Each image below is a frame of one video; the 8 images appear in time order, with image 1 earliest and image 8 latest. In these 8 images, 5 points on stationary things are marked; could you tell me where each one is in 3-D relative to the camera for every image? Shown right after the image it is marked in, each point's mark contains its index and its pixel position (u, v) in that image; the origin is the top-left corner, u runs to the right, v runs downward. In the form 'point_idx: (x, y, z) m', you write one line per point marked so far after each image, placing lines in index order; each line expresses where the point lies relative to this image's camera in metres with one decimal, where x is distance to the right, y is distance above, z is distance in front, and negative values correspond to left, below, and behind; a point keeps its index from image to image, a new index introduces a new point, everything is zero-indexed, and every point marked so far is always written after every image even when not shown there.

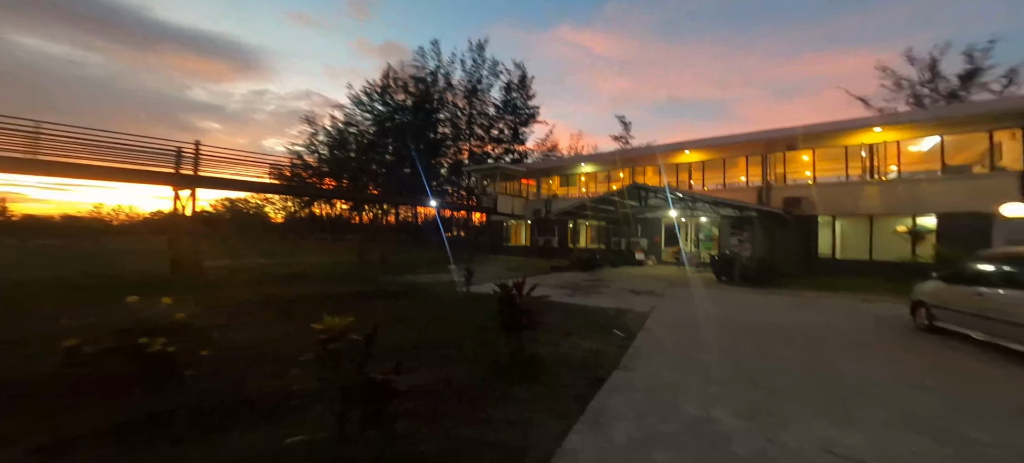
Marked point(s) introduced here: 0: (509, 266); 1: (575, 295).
0: (-0.3, -1.6, +15.7) m
1: (+1.6, -1.7, +9.1) m
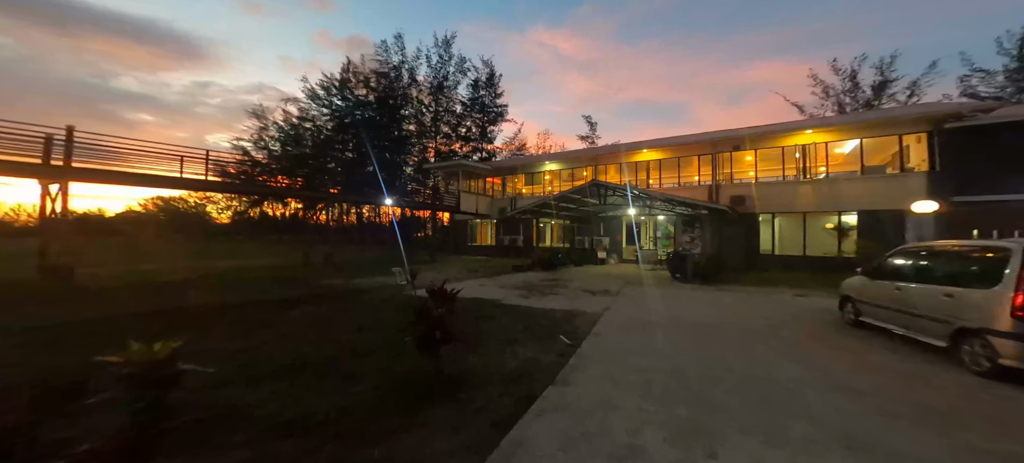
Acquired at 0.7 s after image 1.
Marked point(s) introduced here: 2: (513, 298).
0: (-2.0, -1.6, +15.3) m
1: (+0.4, -1.7, +8.9) m
2: (0.0, -1.7, +8.4) m
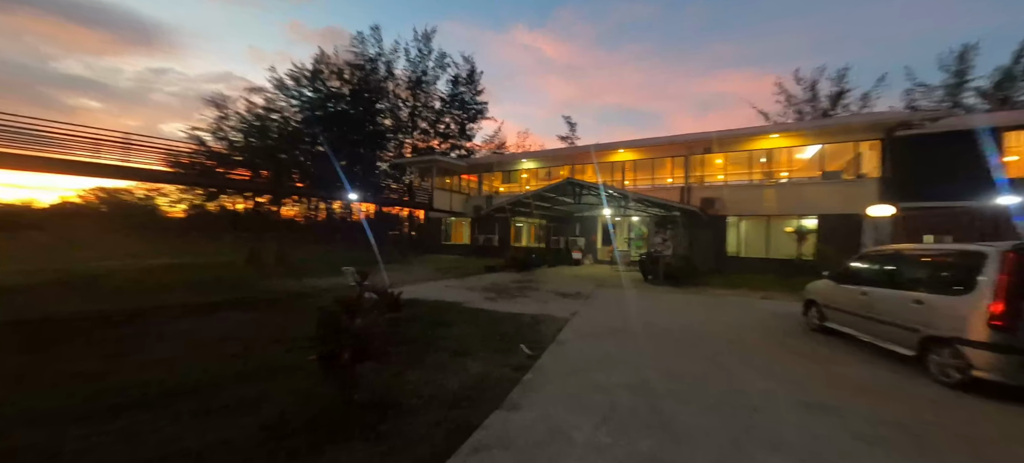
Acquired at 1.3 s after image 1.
0: (-3.2, -1.5, +14.7) m
1: (-0.4, -1.7, +8.5) m
2: (-0.8, -1.7, +8.0) m
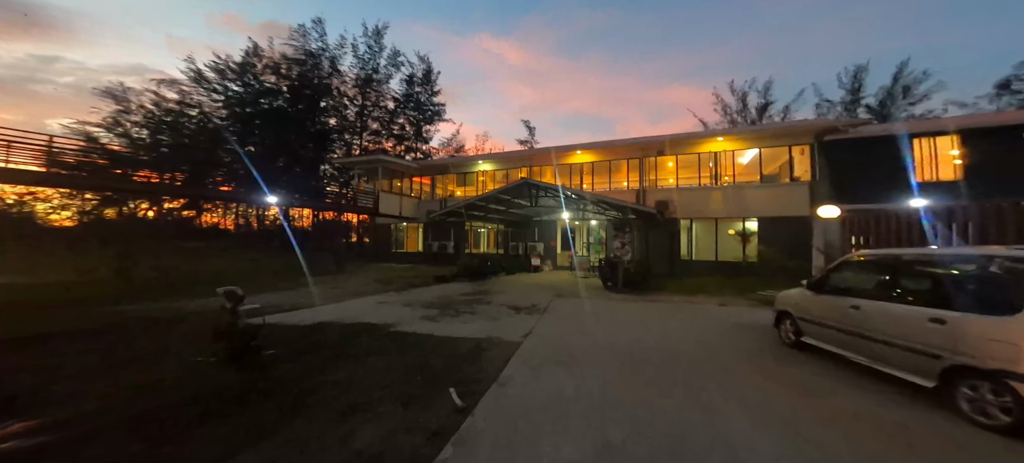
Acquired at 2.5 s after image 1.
0: (-5.1, -1.8, +13.1) m
1: (-1.6, -1.9, +7.2) m
2: (-1.9, -1.8, +6.7) m
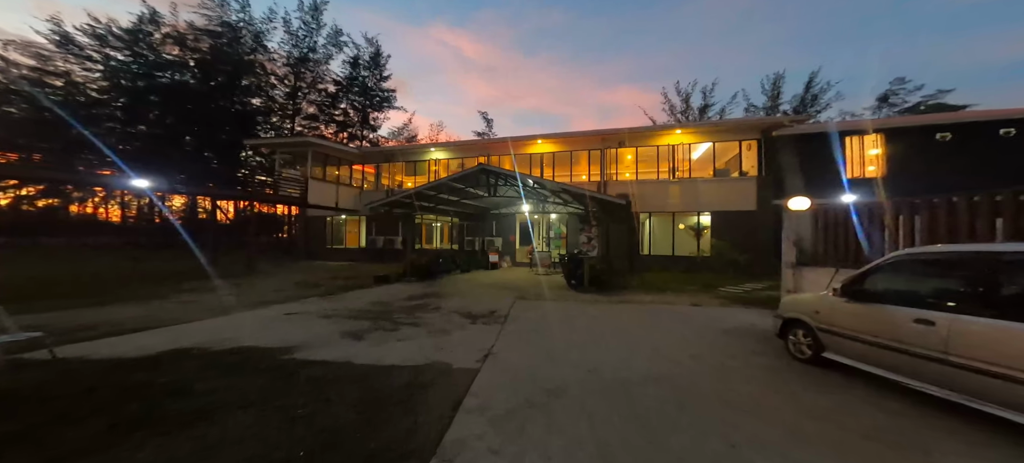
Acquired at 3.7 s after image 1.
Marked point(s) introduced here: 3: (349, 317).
0: (-6.6, -1.6, +10.9) m
1: (-2.4, -1.7, +5.5) m
2: (-2.6, -1.7, +4.9) m
3: (-3.1, -1.6, +6.4) m
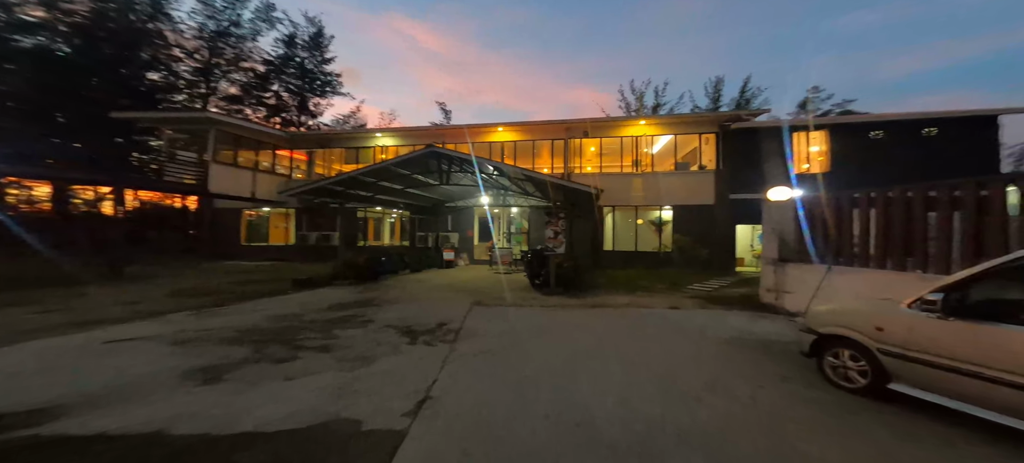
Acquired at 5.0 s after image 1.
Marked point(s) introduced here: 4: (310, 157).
0: (-7.8, -1.5, +8.5) m
1: (-3.0, -1.6, +3.7) m
2: (-3.1, -1.6, +3.1) m
3: (-3.8, -1.5, +4.5) m
4: (-11.4, +4.2, +18.8) m
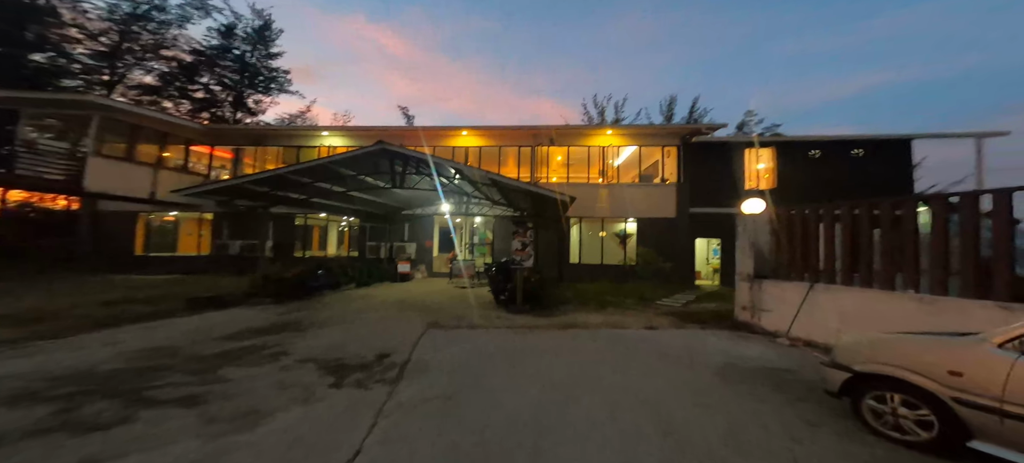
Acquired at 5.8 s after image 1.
0: (-8.6, -1.6, +6.6) m
1: (-3.3, -1.6, +2.3) m
2: (-3.4, -1.6, +1.7) m
3: (-4.2, -1.6, +3.0) m
4: (-13.2, +3.8, +16.5) m
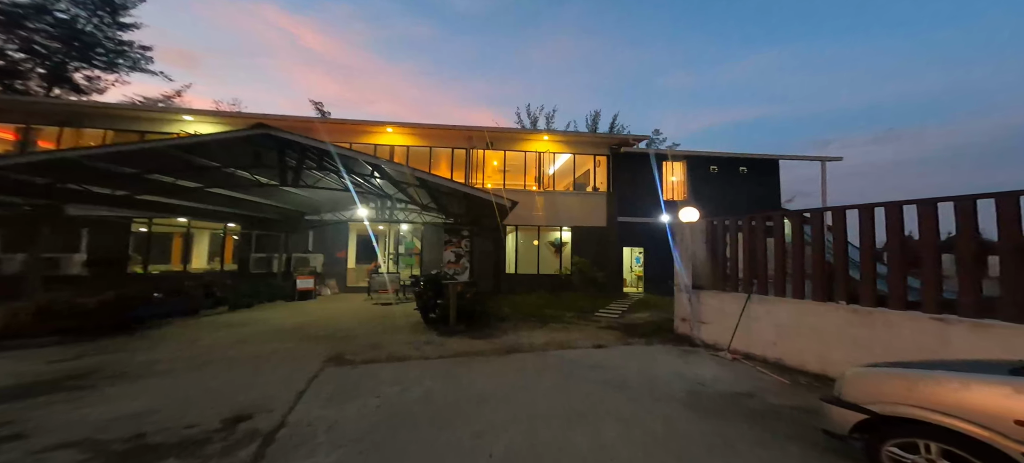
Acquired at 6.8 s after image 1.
0: (-9.5, -1.7, +3.6) m
1: (-3.4, -1.7, +0.5) m
2: (-3.4, -1.6, -0.1) m
3: (-4.4, -1.6, +1.0) m
4: (-16.1, +3.5, +12.5) m
